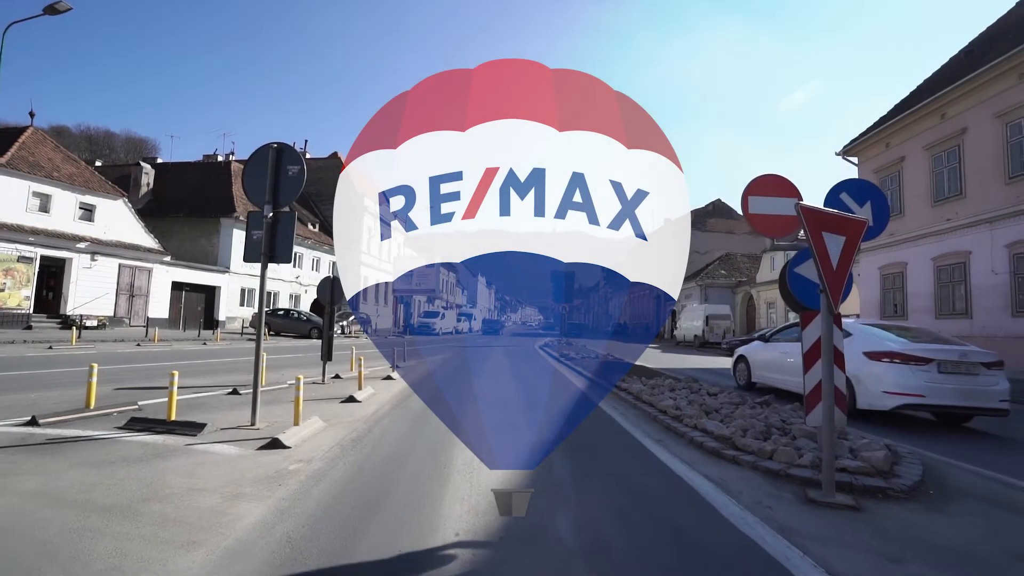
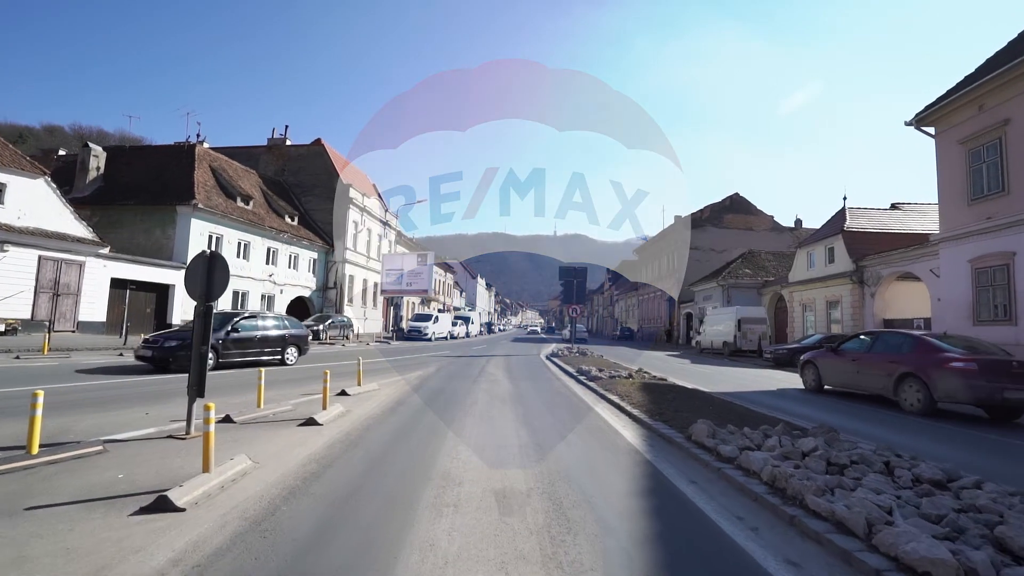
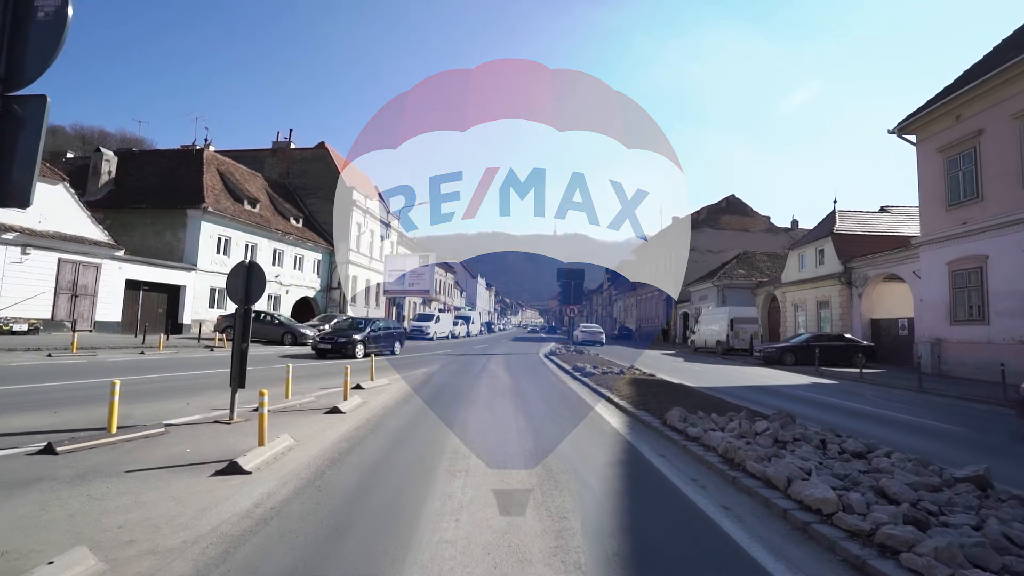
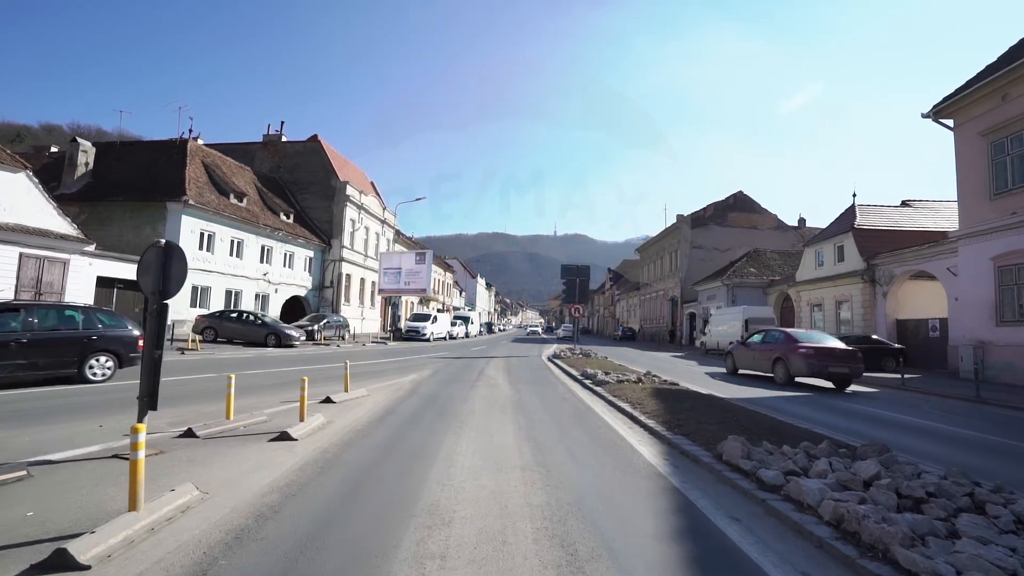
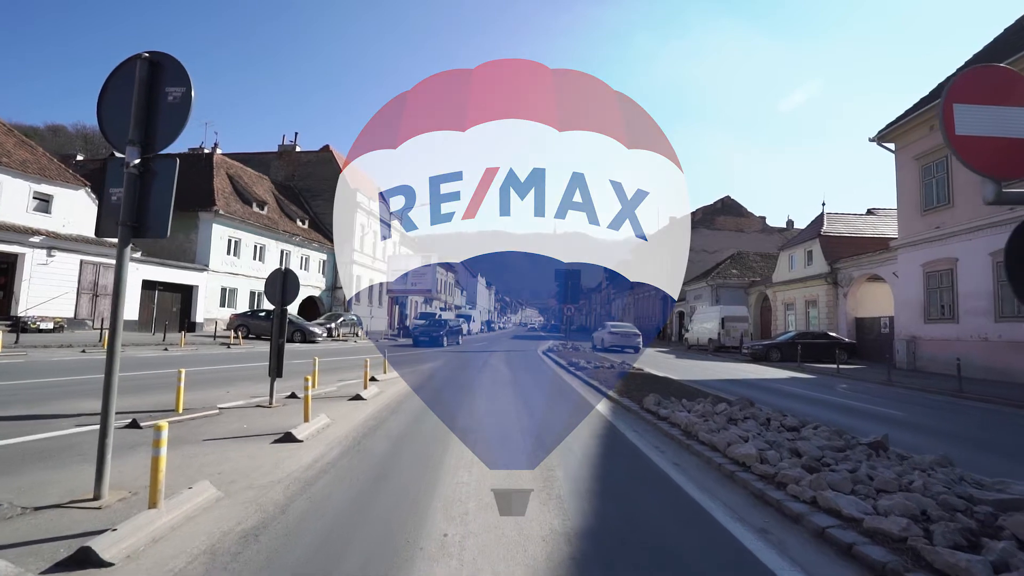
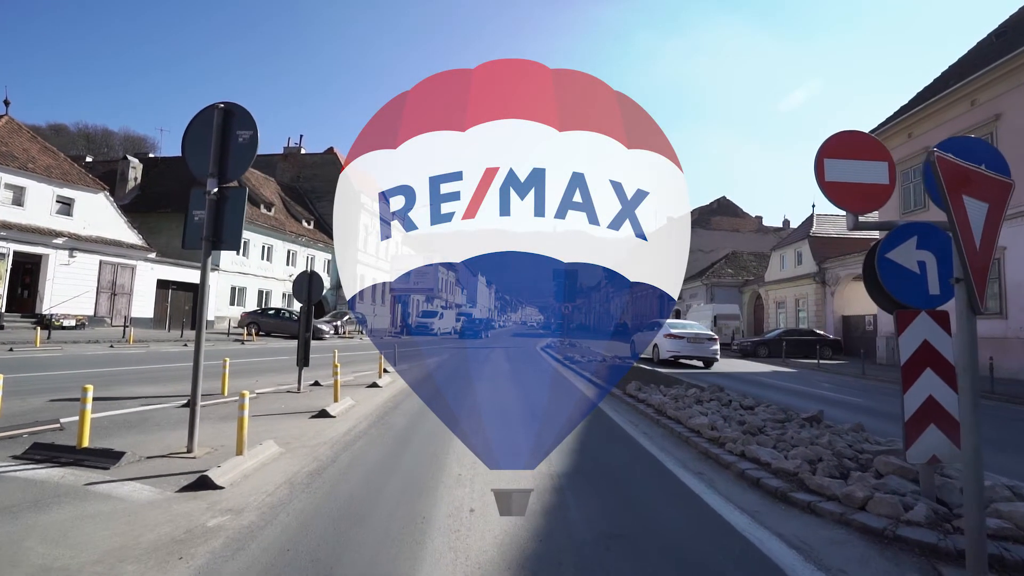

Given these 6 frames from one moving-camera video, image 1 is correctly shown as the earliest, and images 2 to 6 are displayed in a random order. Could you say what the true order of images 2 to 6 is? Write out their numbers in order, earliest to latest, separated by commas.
6, 5, 3, 2, 4
